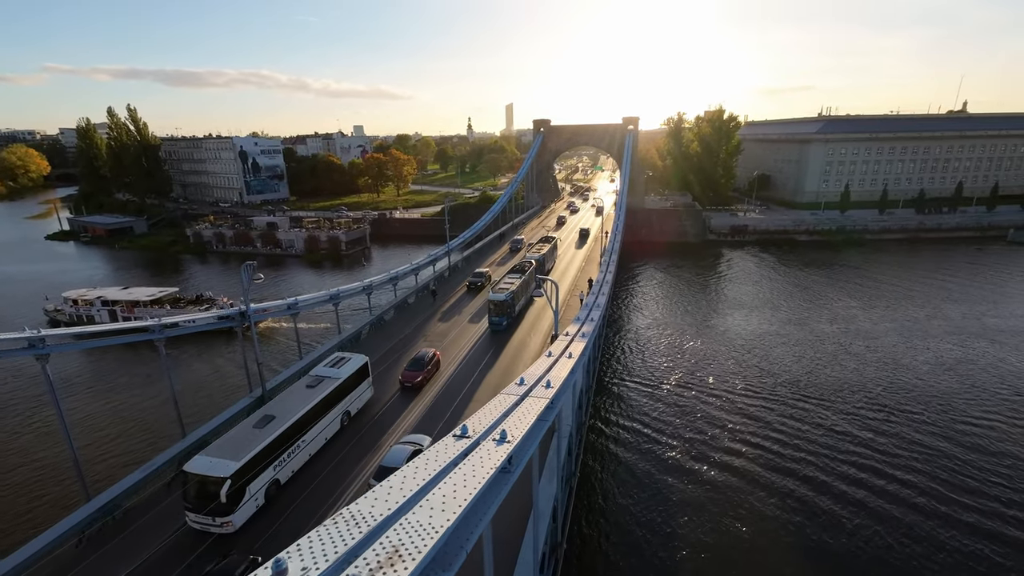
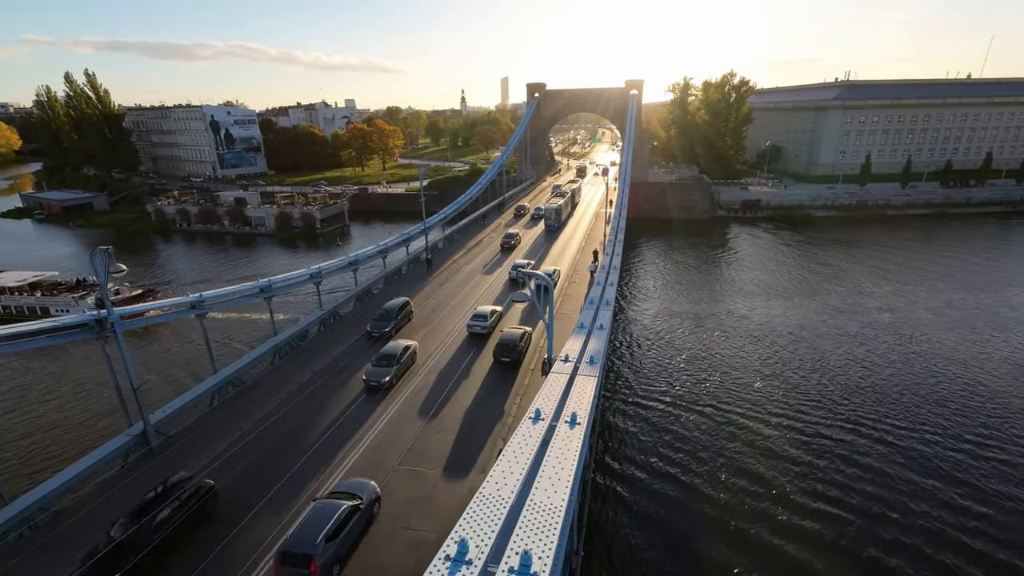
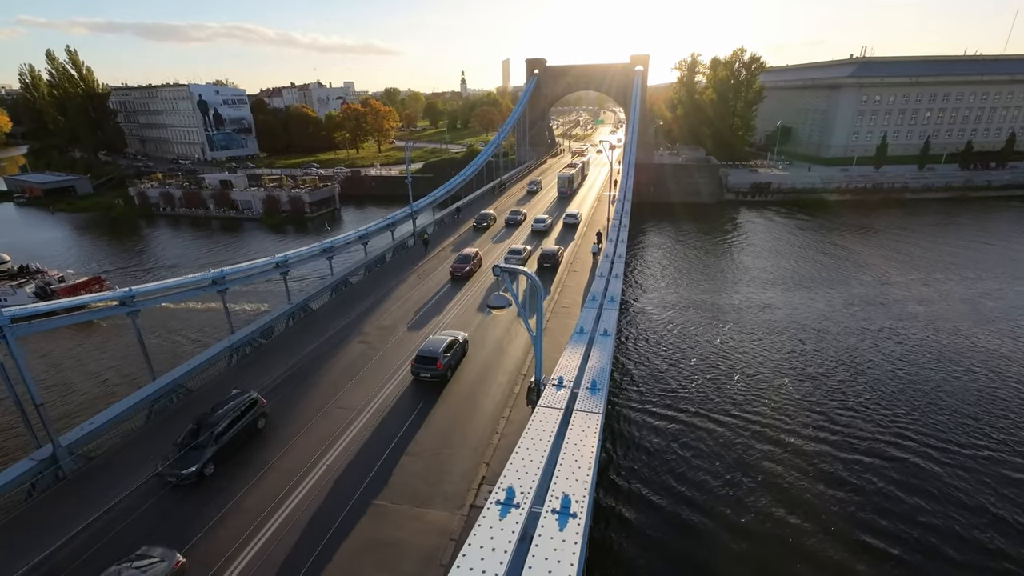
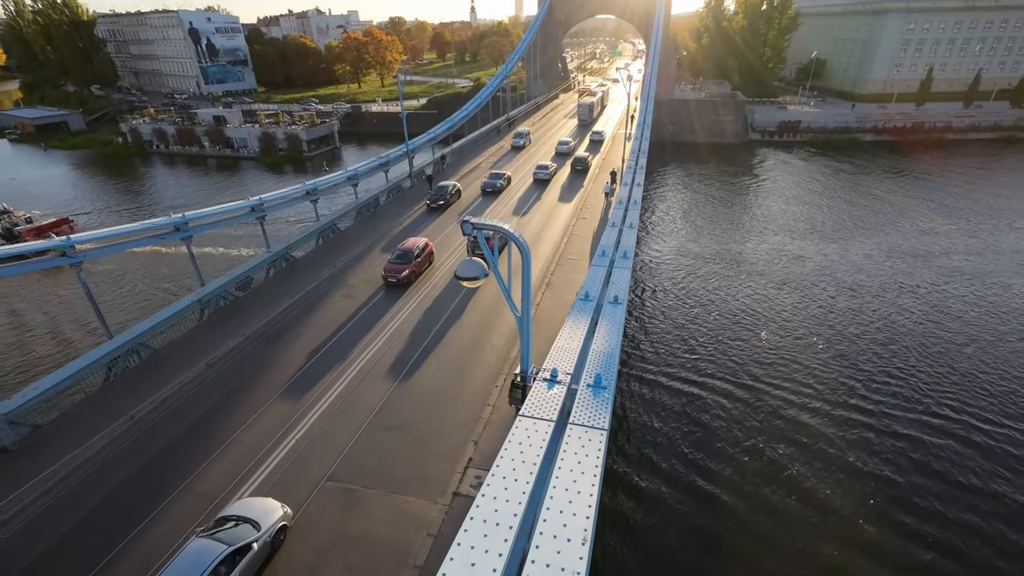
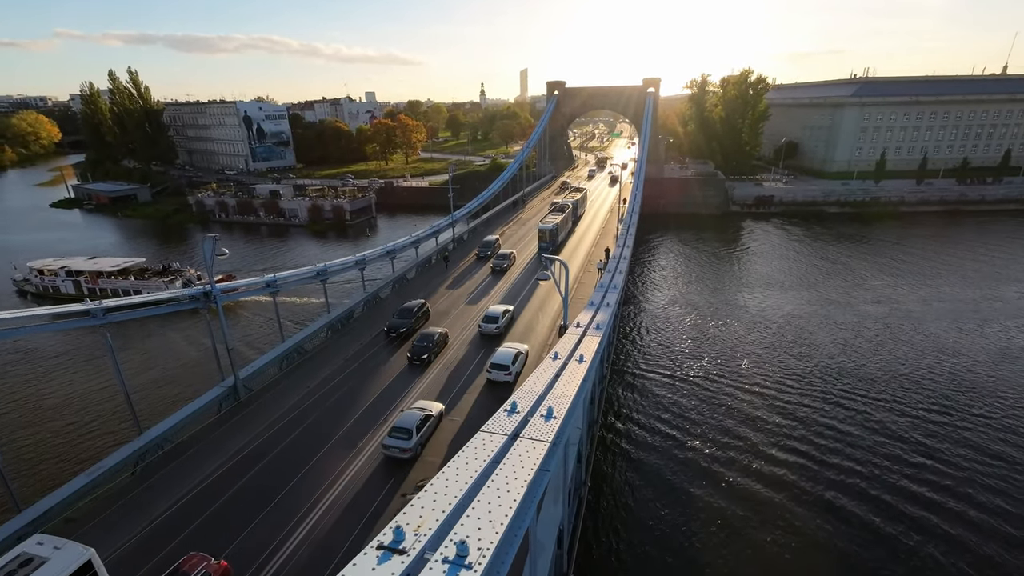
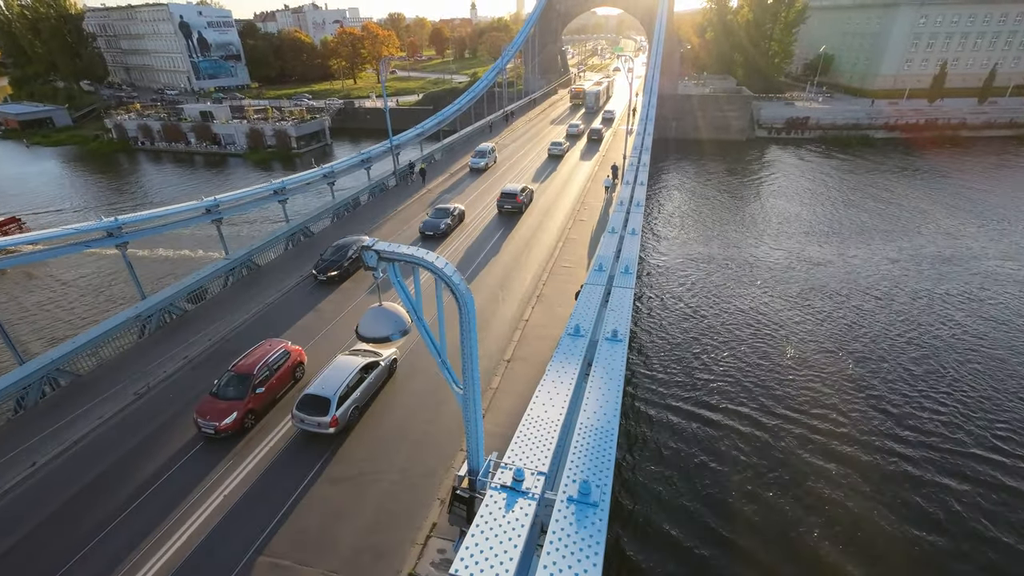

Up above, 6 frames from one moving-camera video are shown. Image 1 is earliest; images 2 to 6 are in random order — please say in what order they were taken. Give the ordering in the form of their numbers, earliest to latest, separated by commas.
5, 2, 3, 4, 6
